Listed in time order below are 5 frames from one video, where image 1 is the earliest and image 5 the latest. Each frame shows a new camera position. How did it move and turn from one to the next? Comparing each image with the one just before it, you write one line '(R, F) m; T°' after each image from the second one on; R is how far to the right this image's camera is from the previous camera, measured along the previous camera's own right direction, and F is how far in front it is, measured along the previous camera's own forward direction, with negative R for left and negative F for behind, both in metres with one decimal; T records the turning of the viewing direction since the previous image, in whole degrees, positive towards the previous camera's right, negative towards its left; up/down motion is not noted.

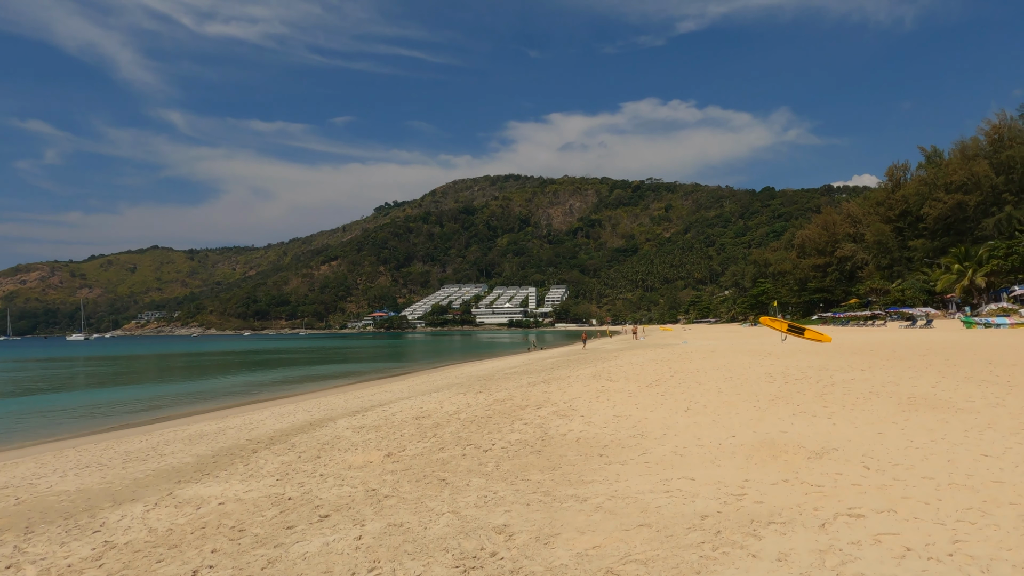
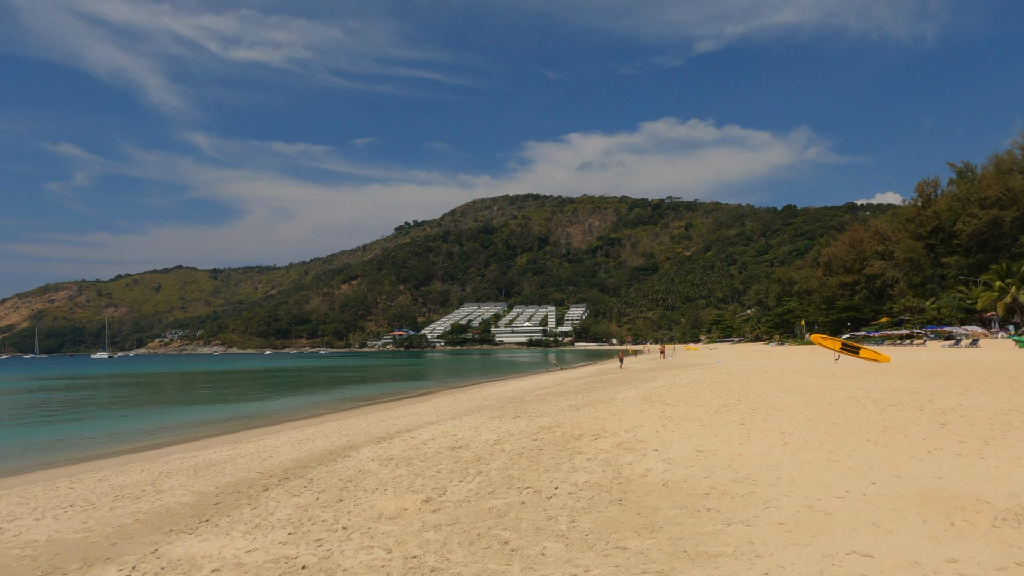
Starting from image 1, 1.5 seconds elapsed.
(-0.5, +1.7) m; -2°
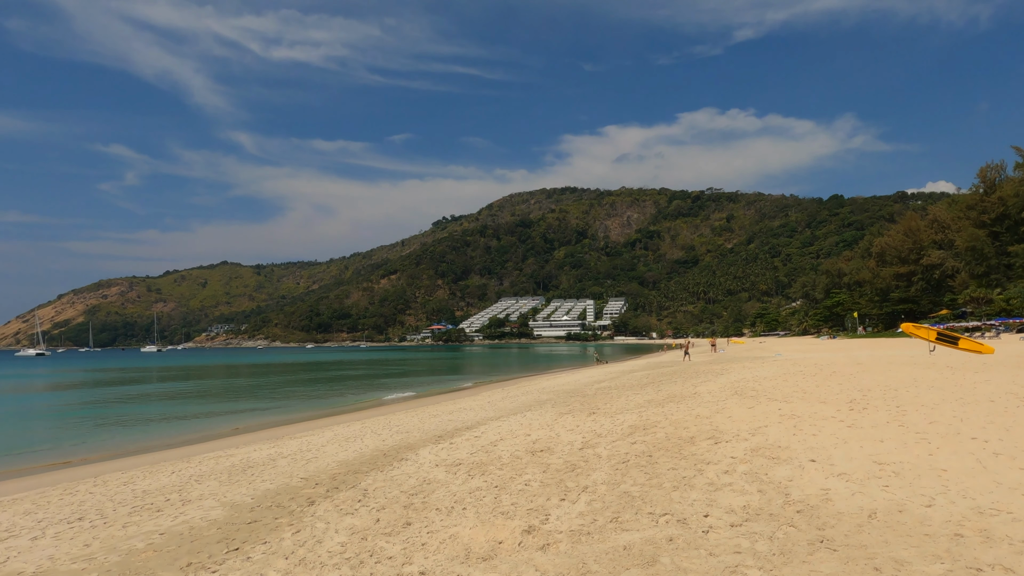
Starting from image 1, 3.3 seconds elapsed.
(-0.8, +2.0) m; -3°
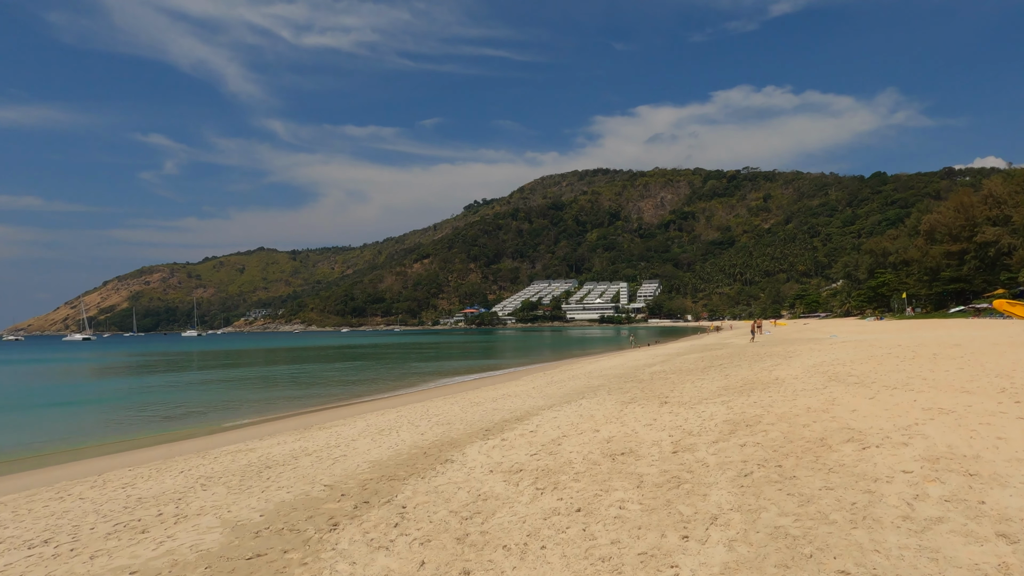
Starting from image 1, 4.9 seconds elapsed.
(-0.4, +1.9) m; -3°
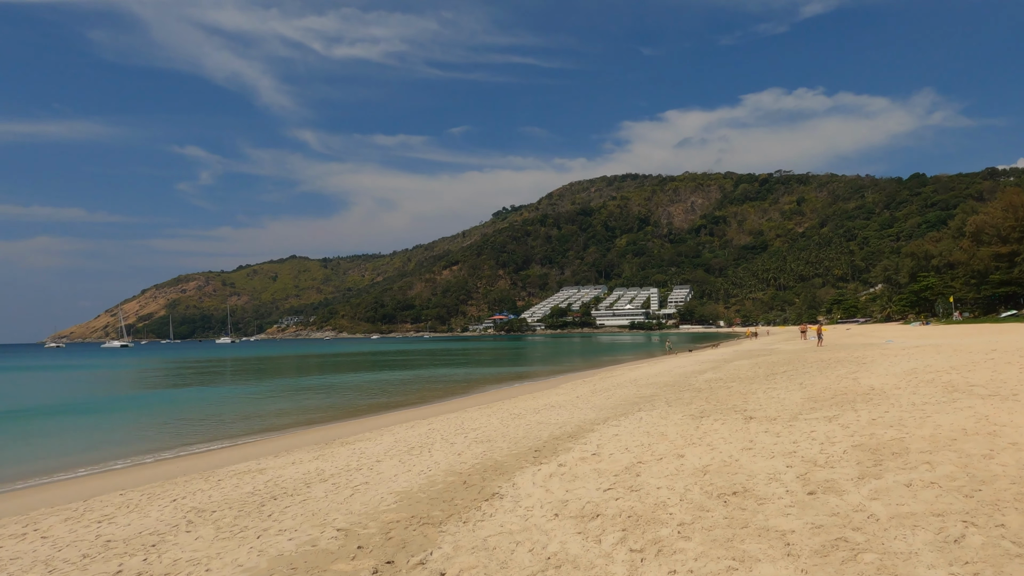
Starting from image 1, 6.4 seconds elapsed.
(-0.4, +1.8) m; -2°
